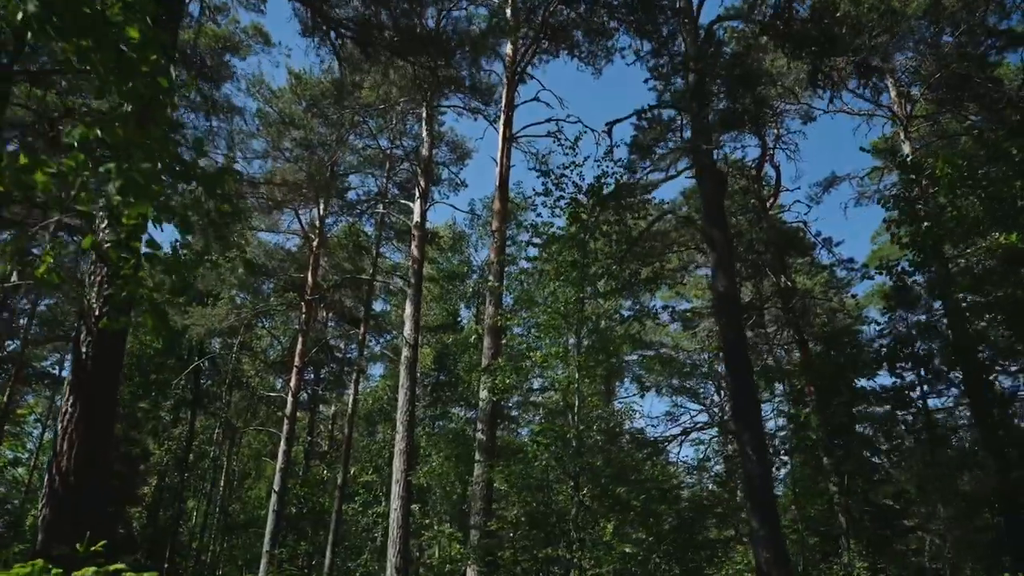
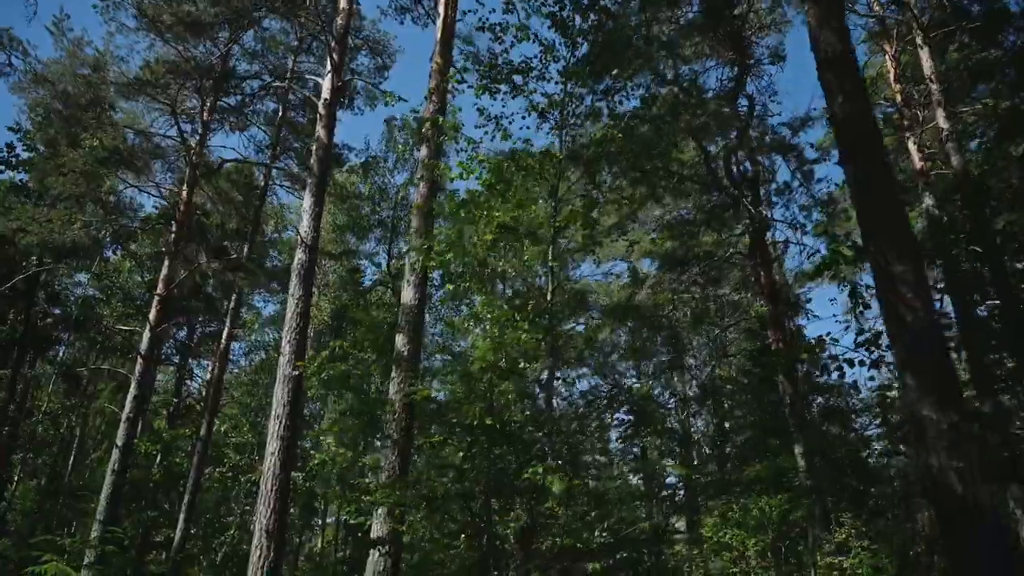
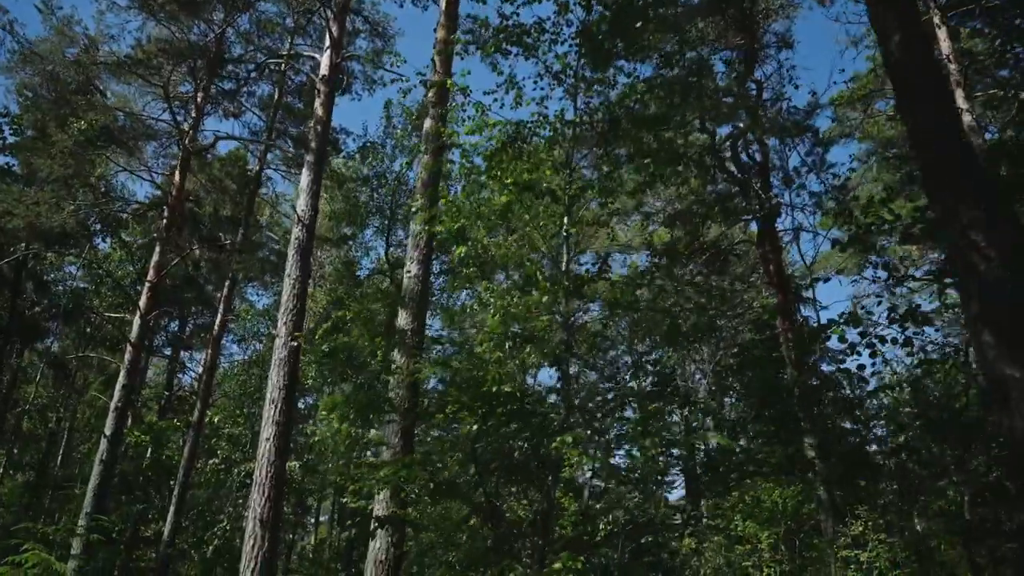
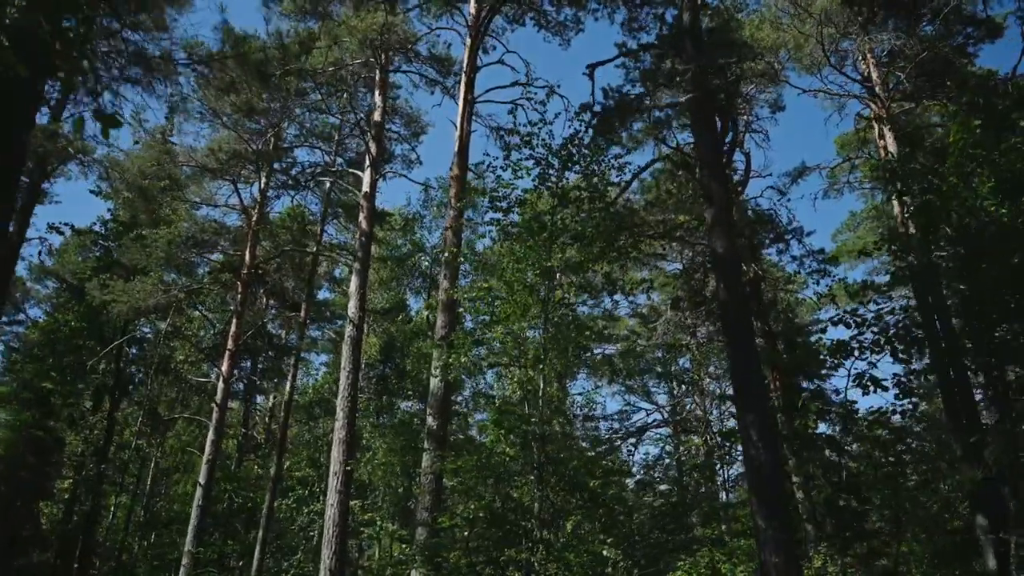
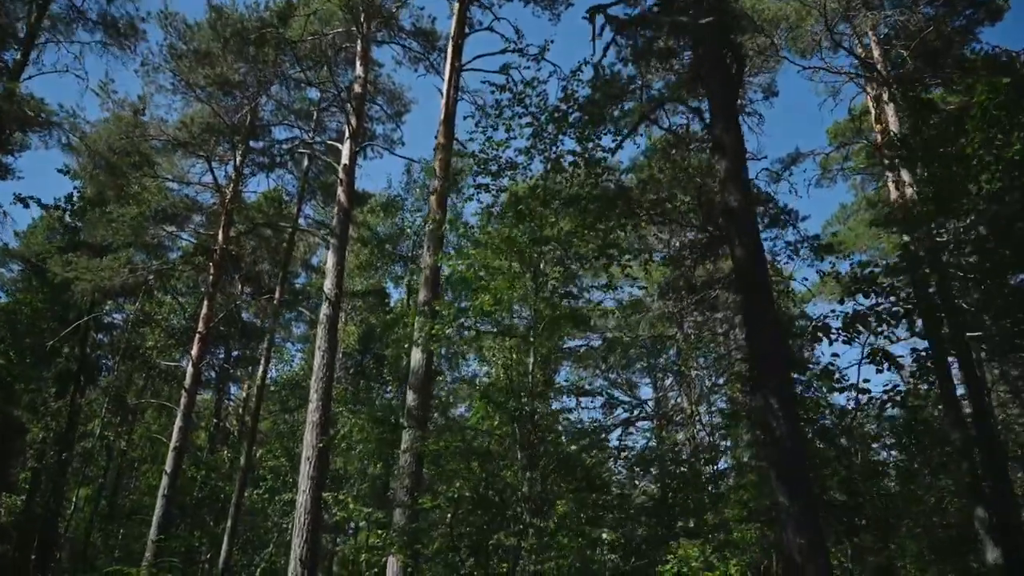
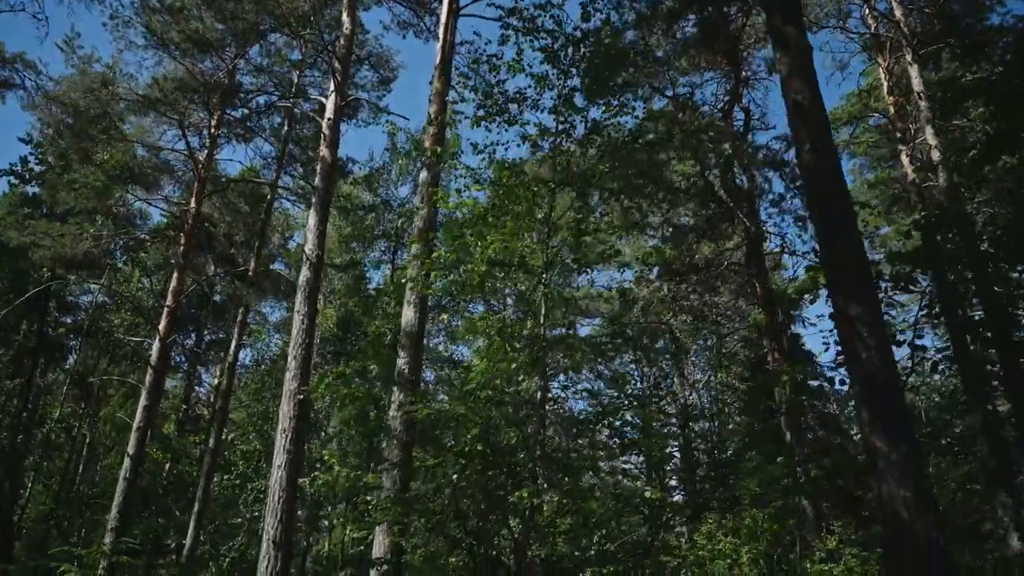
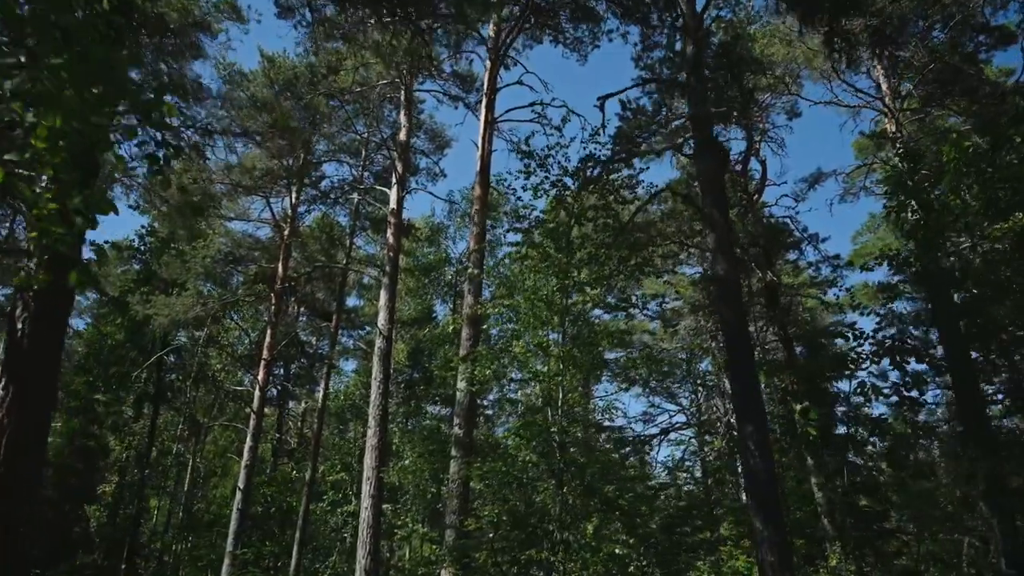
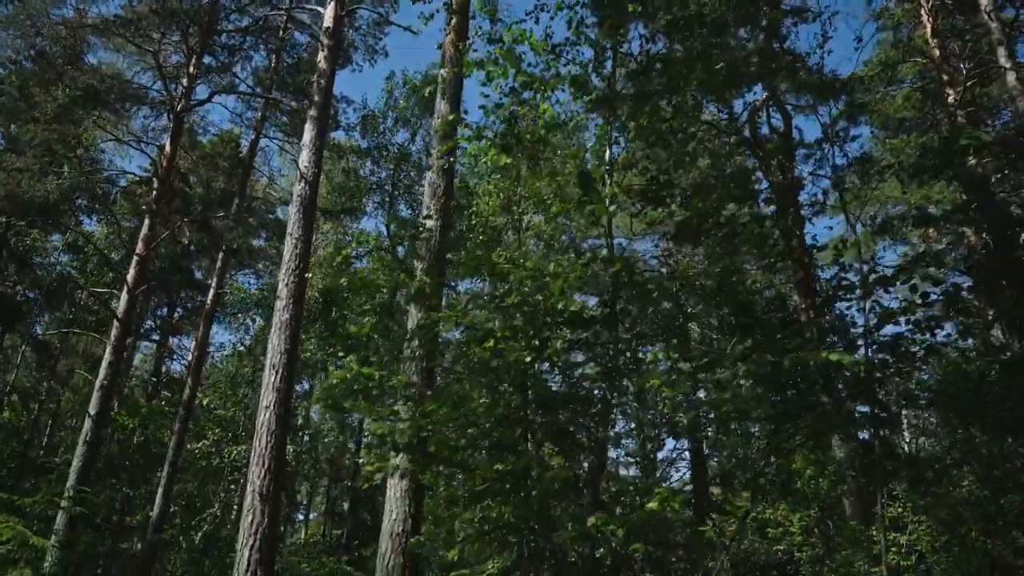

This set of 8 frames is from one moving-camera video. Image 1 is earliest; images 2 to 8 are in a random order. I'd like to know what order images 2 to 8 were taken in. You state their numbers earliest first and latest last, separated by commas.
7, 4, 5, 6, 2, 3, 8
